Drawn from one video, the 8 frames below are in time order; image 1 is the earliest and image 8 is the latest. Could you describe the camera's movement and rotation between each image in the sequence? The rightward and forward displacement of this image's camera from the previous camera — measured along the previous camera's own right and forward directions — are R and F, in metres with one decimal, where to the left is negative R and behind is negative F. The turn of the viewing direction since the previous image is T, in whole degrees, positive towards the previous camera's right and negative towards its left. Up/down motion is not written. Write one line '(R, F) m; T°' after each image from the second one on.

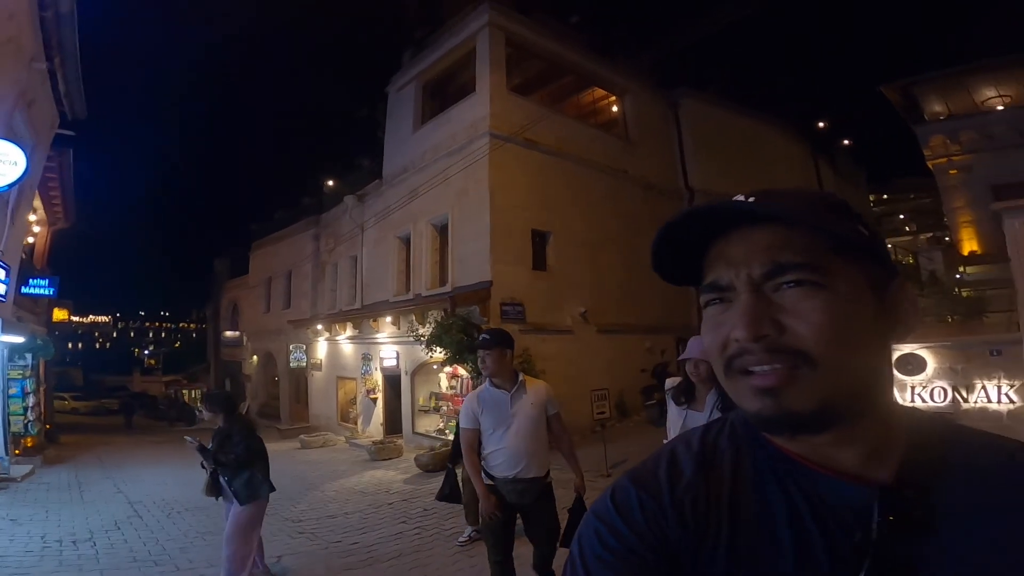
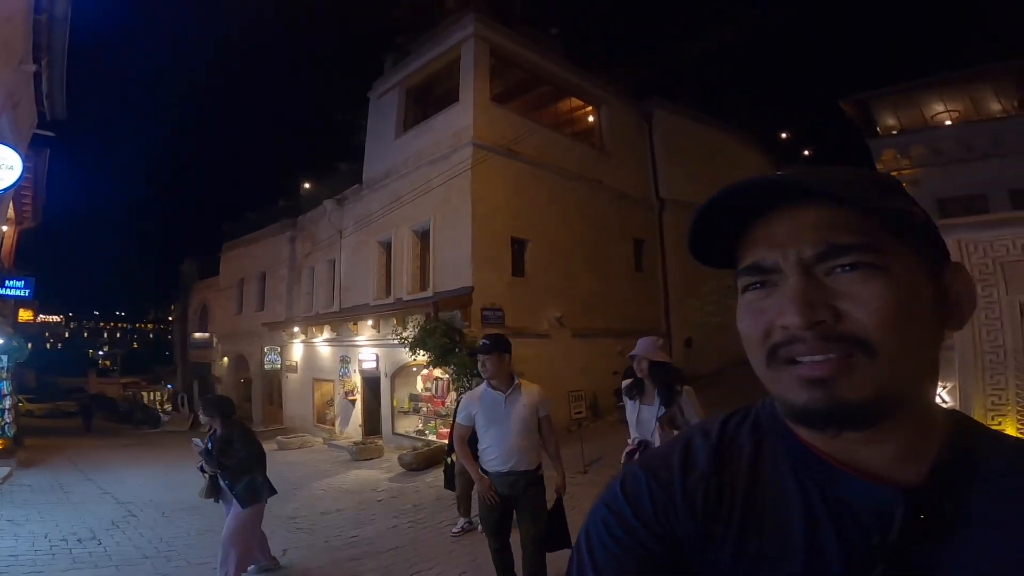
(-0.4, -0.5) m; +4°
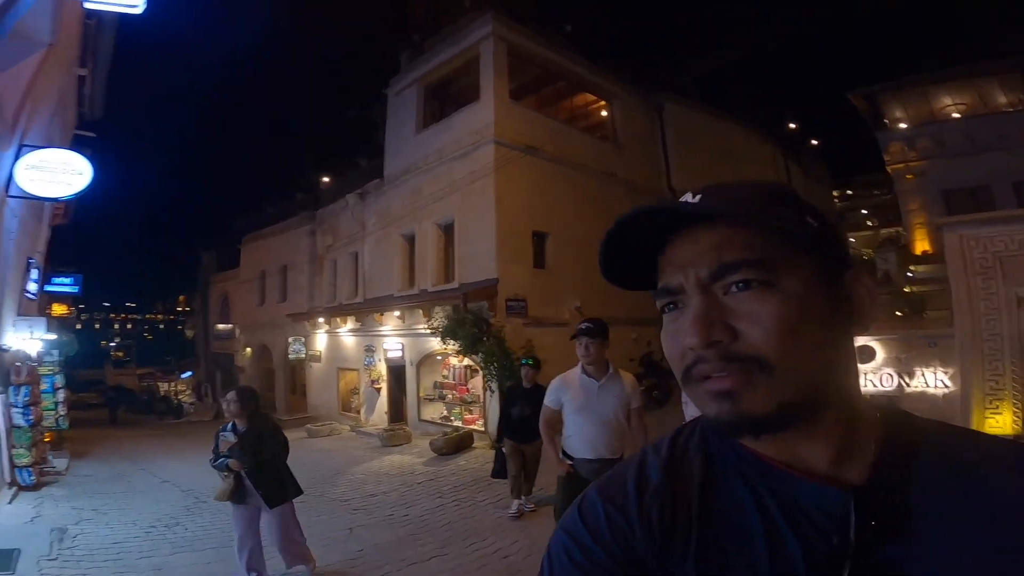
(-0.6, -0.5) m; 0°
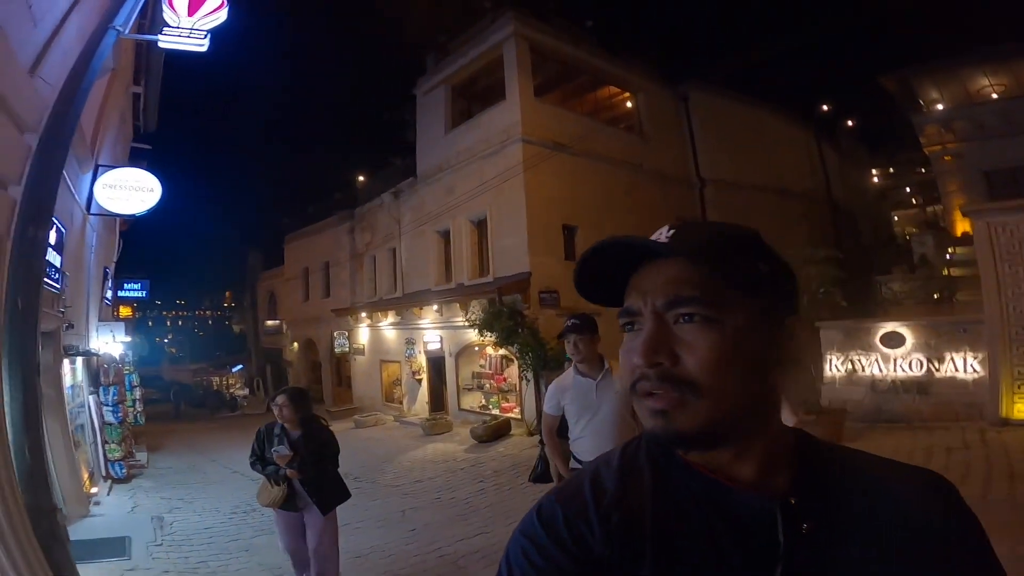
(0.0, -0.5) m; -3°
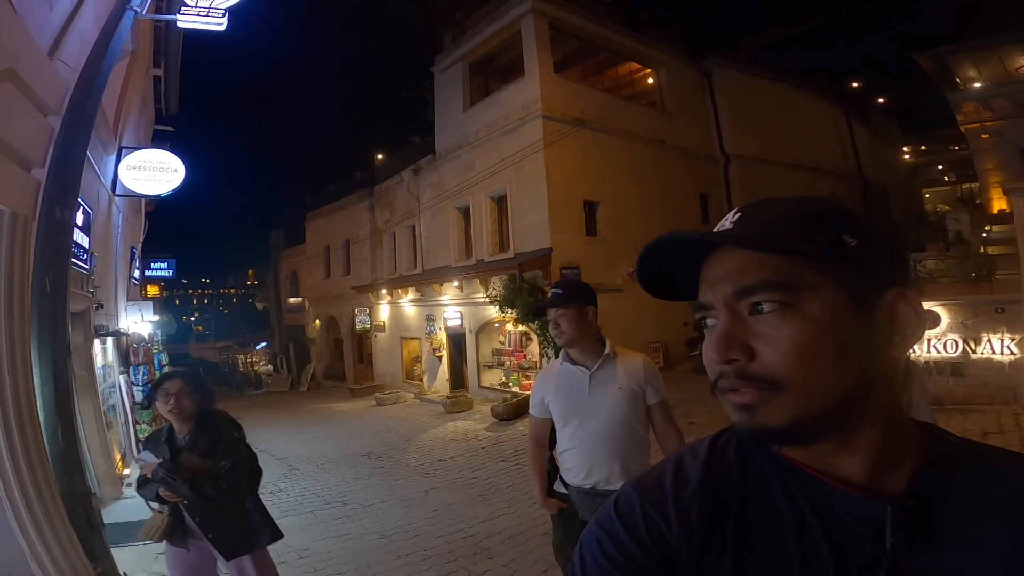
(0.0, +0.1) m; -2°
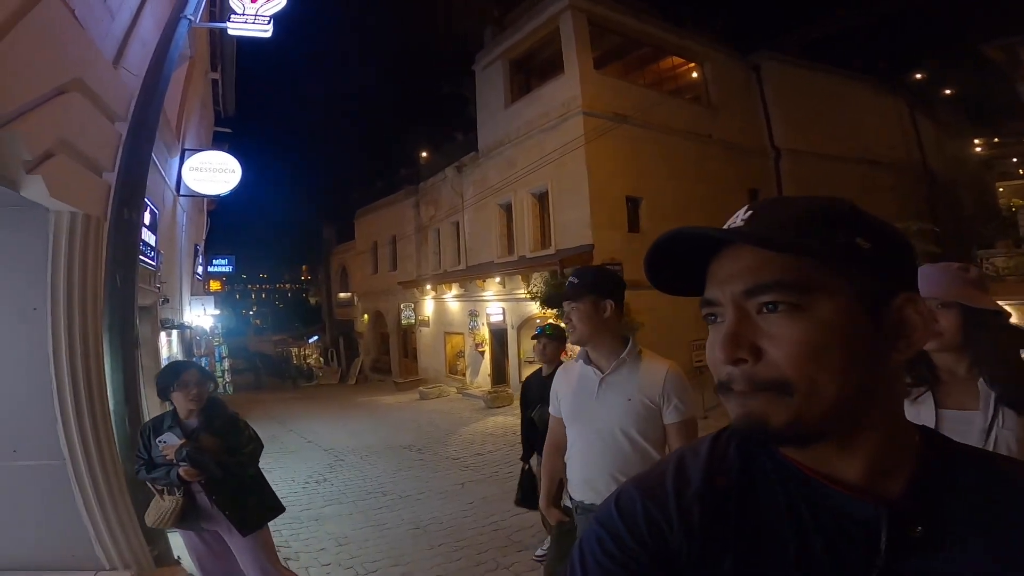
(+0.2, -0.1) m; -5°
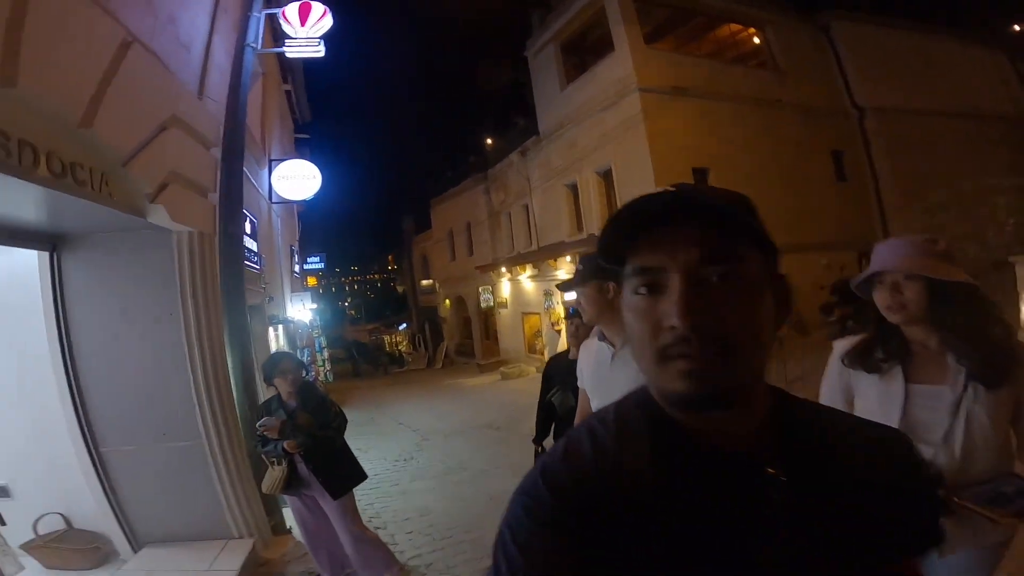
(+0.4, -0.4) m; -8°
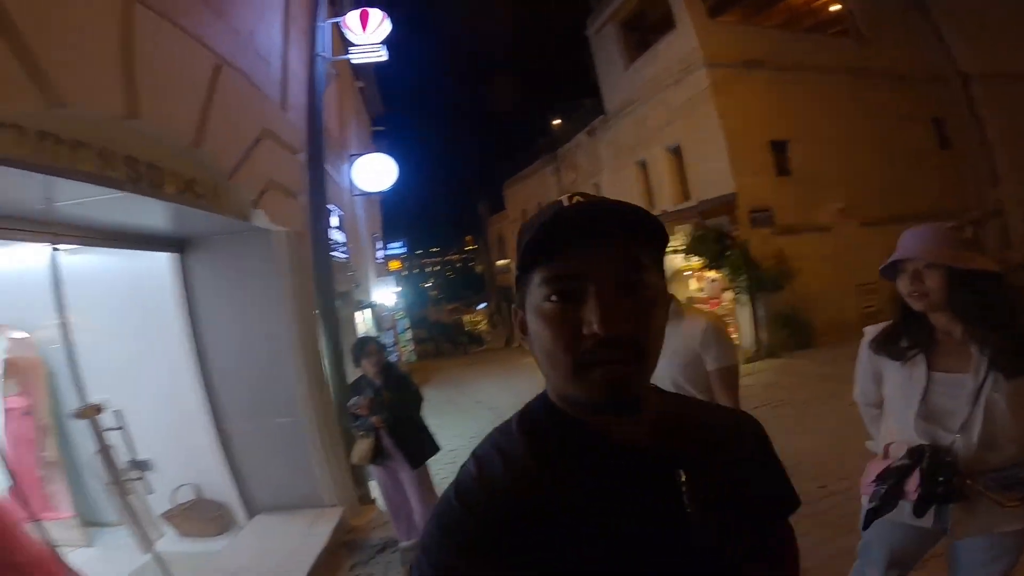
(+0.3, -0.4) m; -8°
